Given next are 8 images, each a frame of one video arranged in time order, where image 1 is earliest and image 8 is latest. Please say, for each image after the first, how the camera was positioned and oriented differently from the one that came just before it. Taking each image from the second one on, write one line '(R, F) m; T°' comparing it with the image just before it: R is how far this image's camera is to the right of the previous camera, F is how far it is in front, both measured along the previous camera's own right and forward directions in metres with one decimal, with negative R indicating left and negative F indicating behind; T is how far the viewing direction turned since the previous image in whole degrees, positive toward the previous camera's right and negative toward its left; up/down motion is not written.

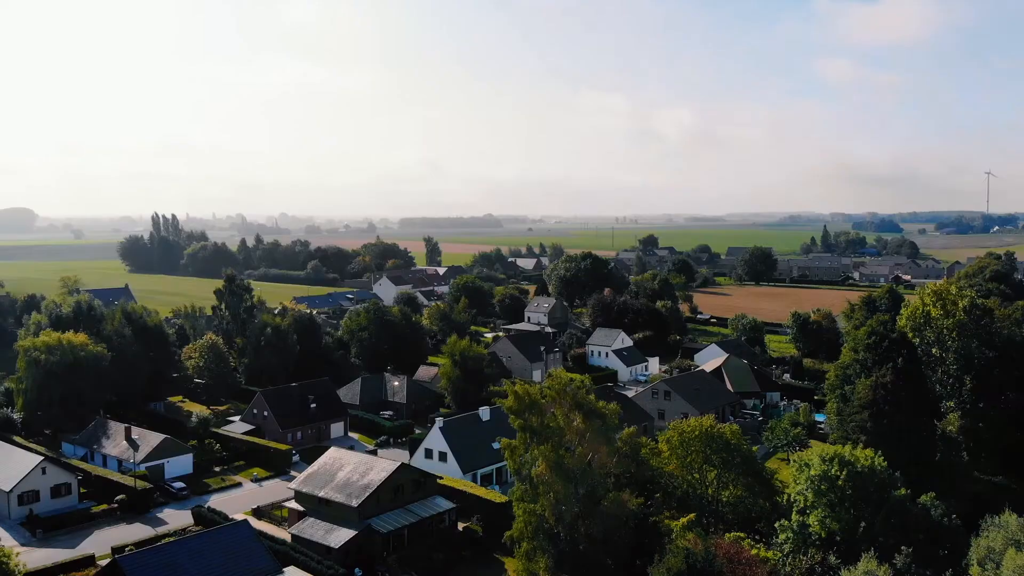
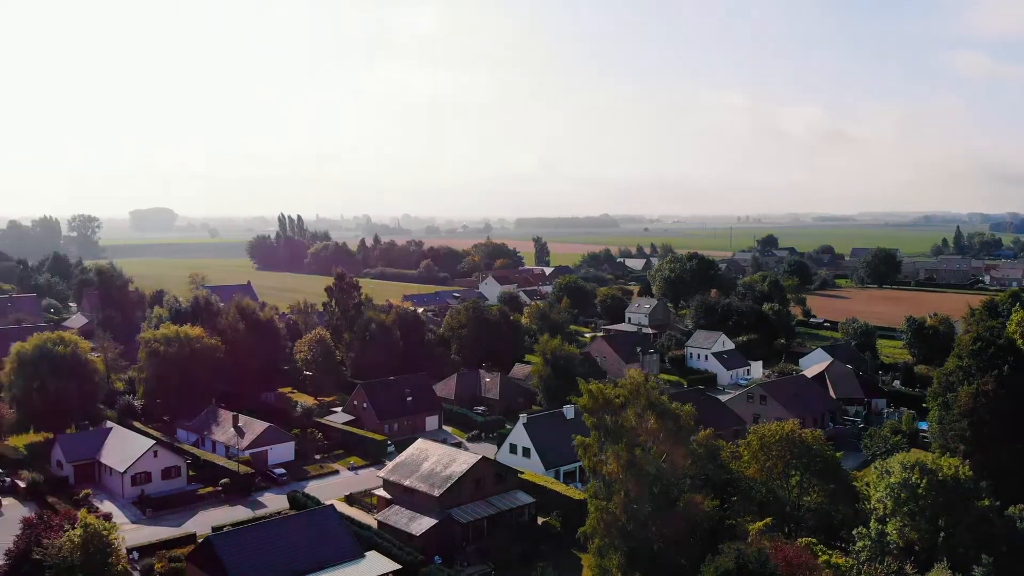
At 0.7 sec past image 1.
(+2.0, -0.7) m; -8°
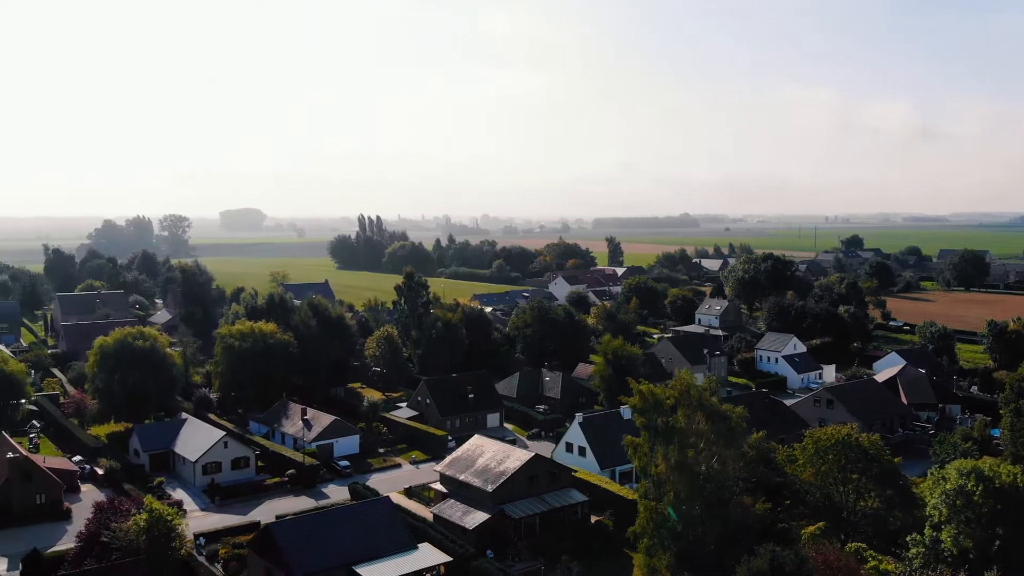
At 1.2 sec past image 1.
(+1.4, -0.5) m; -5°
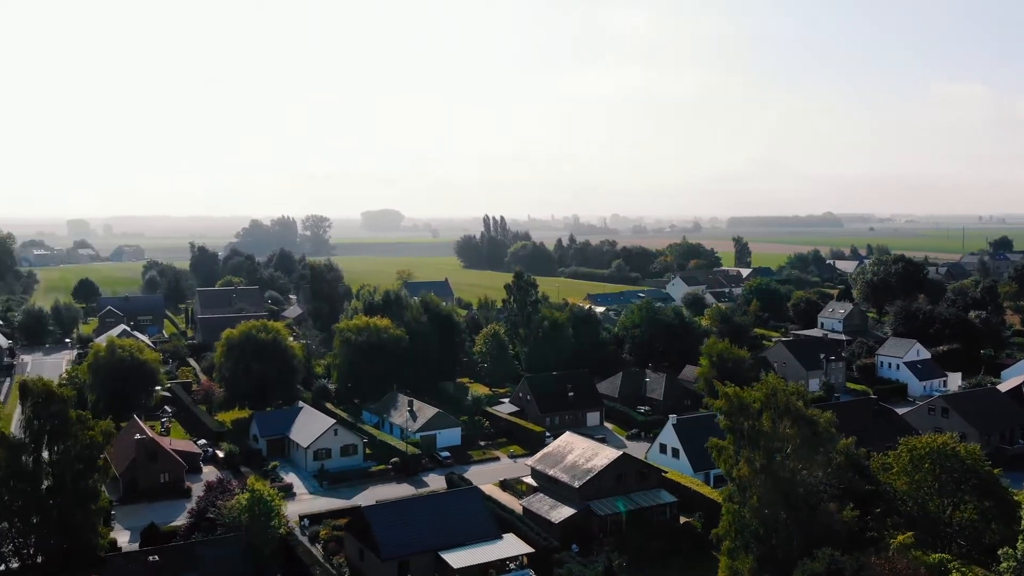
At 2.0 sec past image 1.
(+2.3, -0.9) m; -8°
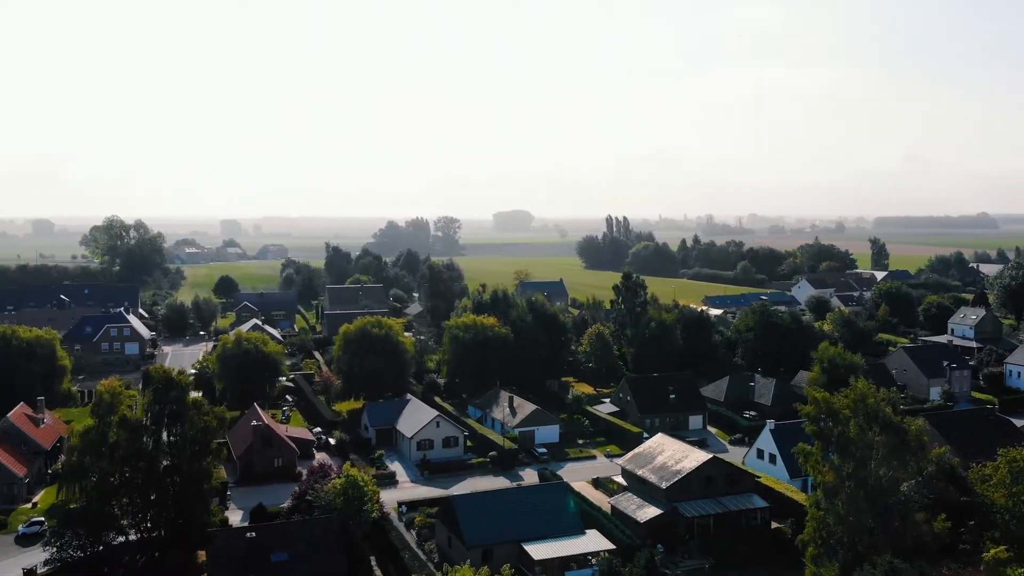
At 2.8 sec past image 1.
(+2.5, -0.9) m; -9°
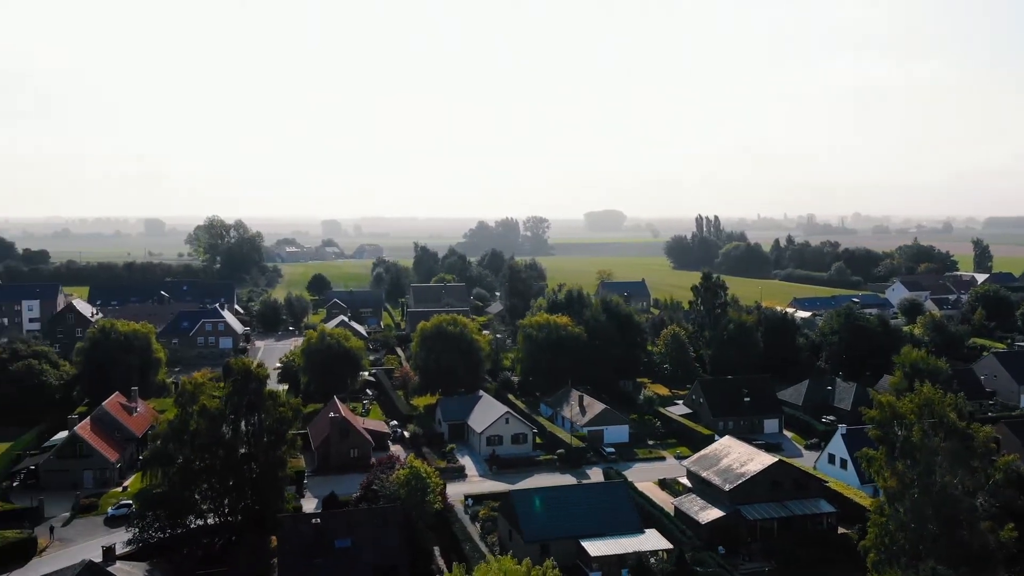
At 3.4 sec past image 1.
(+1.9, -0.6) m; -6°
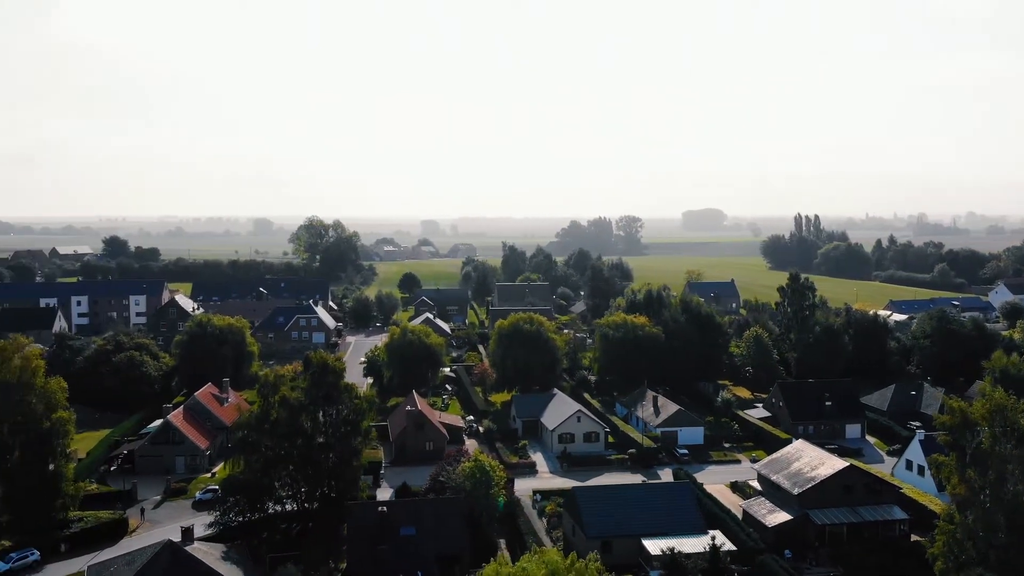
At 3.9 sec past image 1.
(+1.9, -0.6) m; -7°
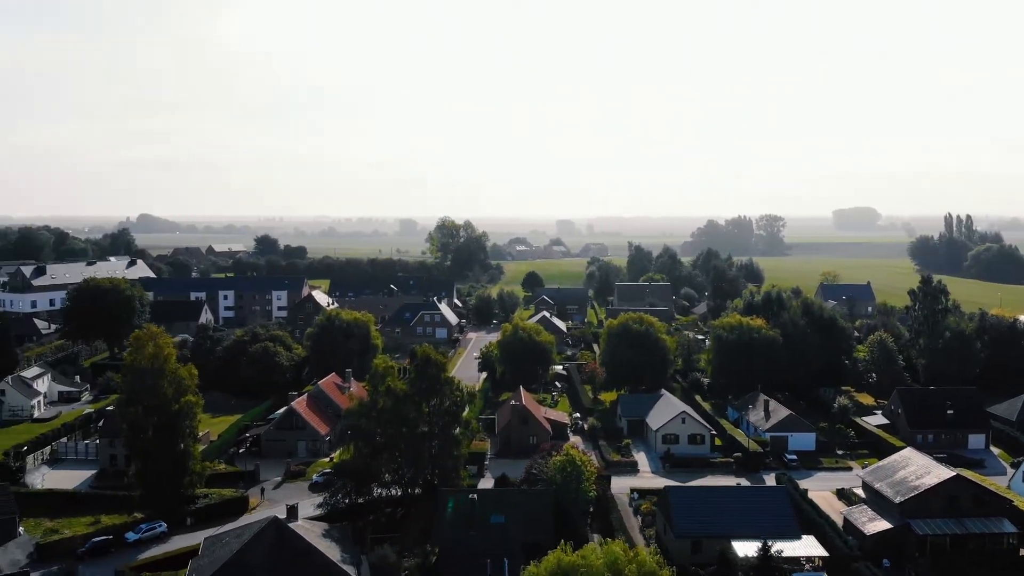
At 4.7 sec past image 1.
(+2.9, -0.8) m; -10°
